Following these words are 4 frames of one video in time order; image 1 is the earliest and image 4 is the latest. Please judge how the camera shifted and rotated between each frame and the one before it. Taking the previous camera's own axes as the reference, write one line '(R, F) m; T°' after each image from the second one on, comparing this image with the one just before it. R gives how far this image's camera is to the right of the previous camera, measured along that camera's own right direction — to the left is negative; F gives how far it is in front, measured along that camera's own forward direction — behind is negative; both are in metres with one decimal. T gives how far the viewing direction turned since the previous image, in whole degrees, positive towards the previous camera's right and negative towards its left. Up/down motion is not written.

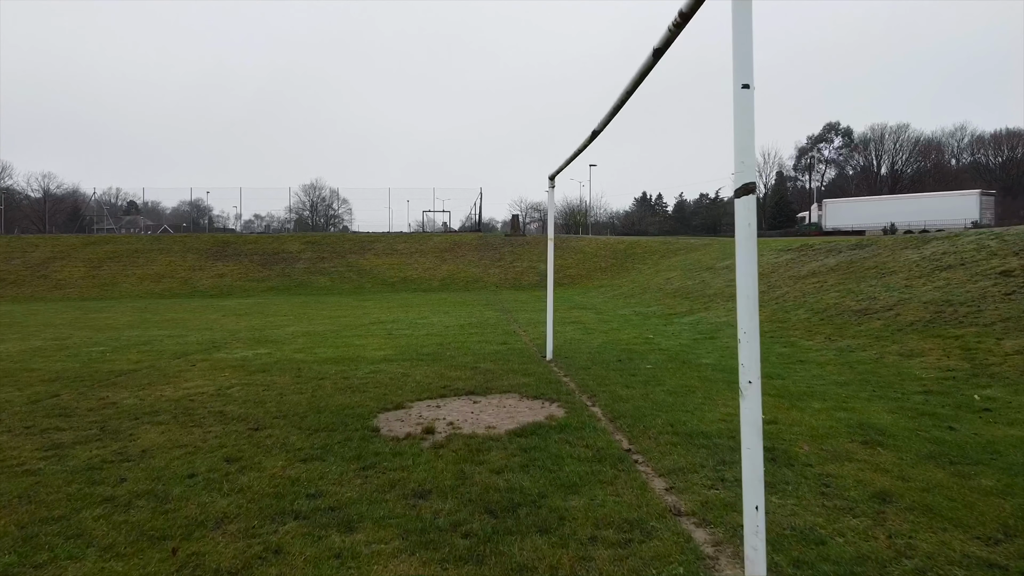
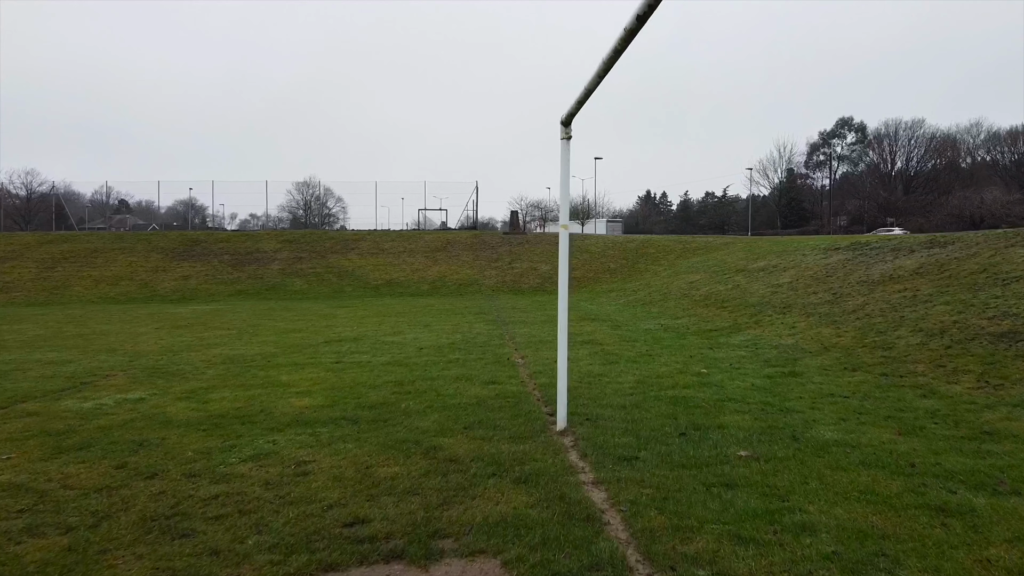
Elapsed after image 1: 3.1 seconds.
(+0.1, +3.6) m; 0°
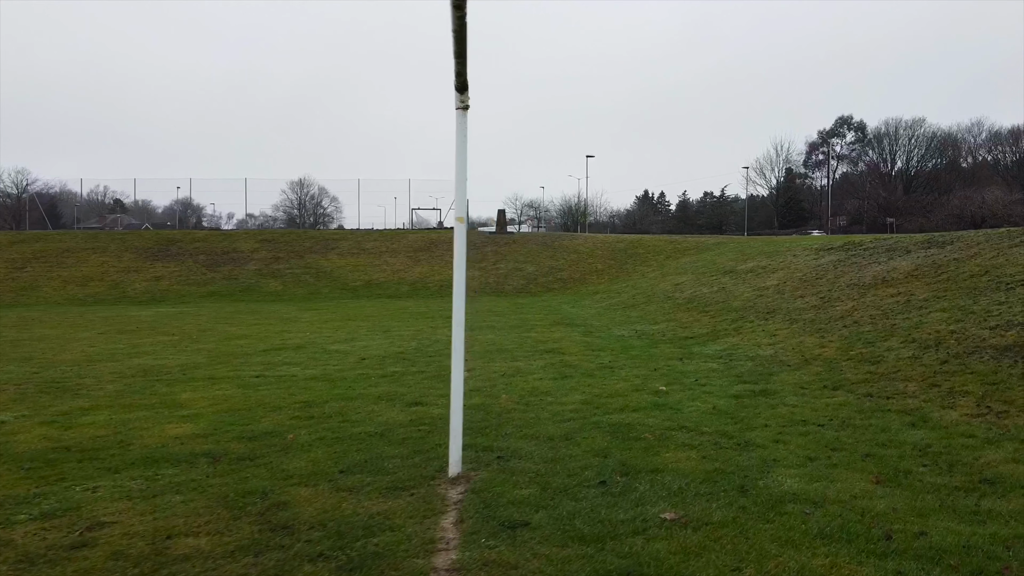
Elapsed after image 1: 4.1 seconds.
(+0.7, +1.1) m; 0°
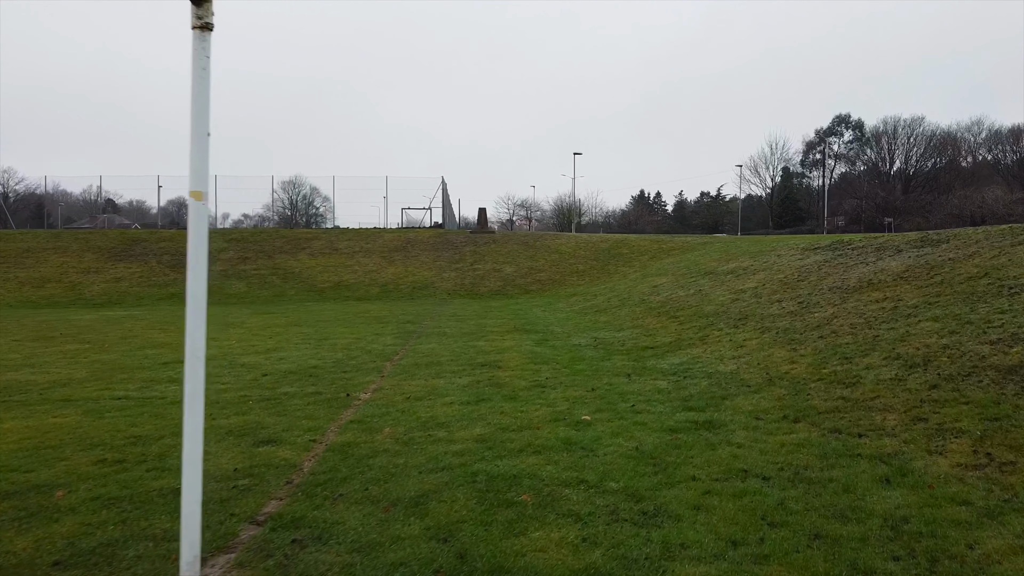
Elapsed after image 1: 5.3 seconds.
(+0.9, +1.4) m; 0°
